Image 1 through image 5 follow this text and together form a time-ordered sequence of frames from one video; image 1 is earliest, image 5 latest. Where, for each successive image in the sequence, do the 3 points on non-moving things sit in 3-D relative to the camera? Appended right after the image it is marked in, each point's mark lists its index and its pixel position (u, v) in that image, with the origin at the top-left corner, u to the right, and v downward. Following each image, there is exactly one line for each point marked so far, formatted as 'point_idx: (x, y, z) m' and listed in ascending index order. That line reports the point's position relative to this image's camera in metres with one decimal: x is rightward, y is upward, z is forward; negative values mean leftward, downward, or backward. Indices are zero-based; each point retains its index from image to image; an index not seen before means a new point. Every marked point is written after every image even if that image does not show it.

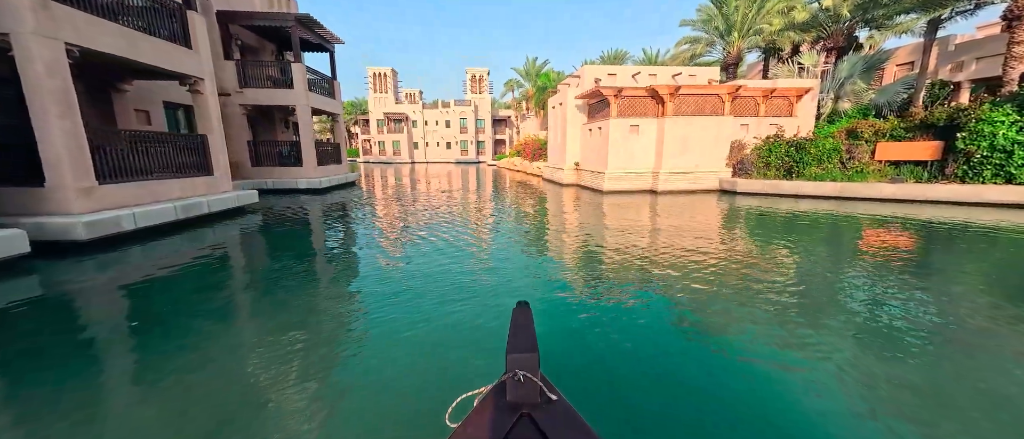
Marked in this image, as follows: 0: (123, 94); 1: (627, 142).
0: (-9.6, +3.1, +9.1) m
1: (+3.9, +2.6, +12.6) m
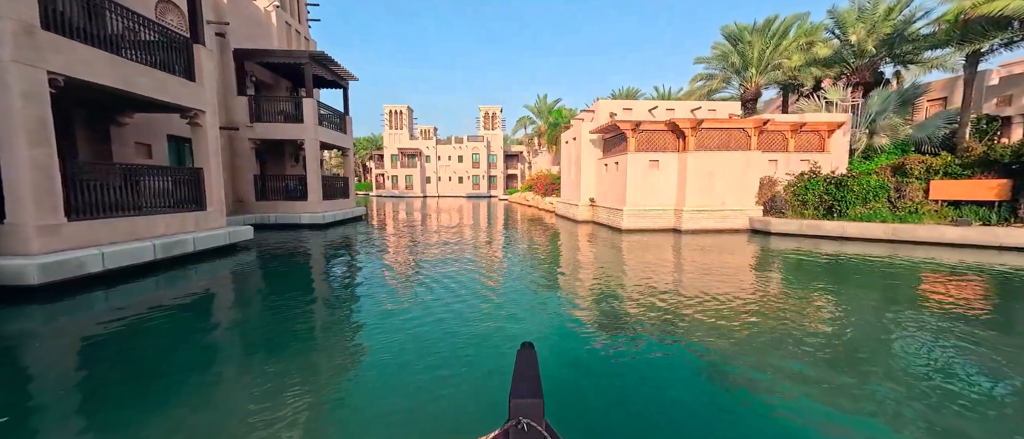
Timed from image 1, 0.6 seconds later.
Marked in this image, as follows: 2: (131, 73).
0: (-9.3, +2.2, +8.9) m
1: (+4.3, +1.3, +11.8) m
2: (-7.2, +2.8, +7.0) m
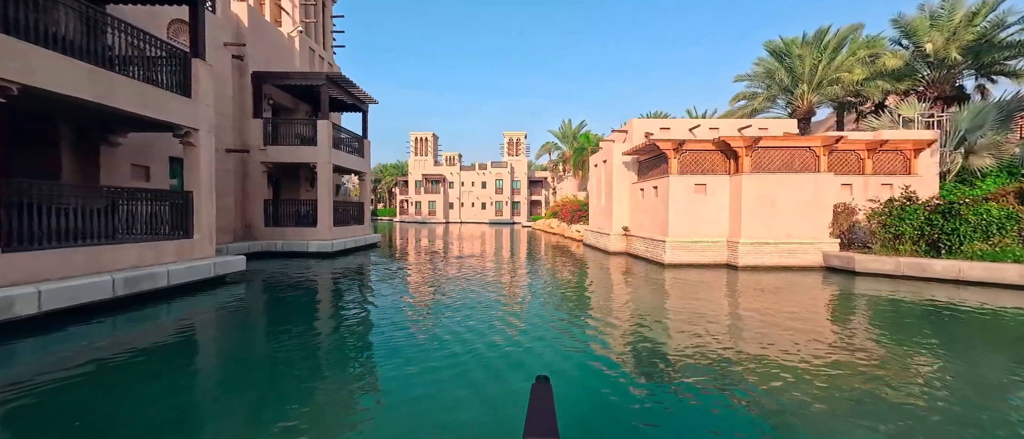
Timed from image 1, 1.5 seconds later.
0: (-8.8, +1.6, +8.2) m
1: (+5.0, +0.4, +10.3) m
2: (-6.7, +2.3, +6.3) m
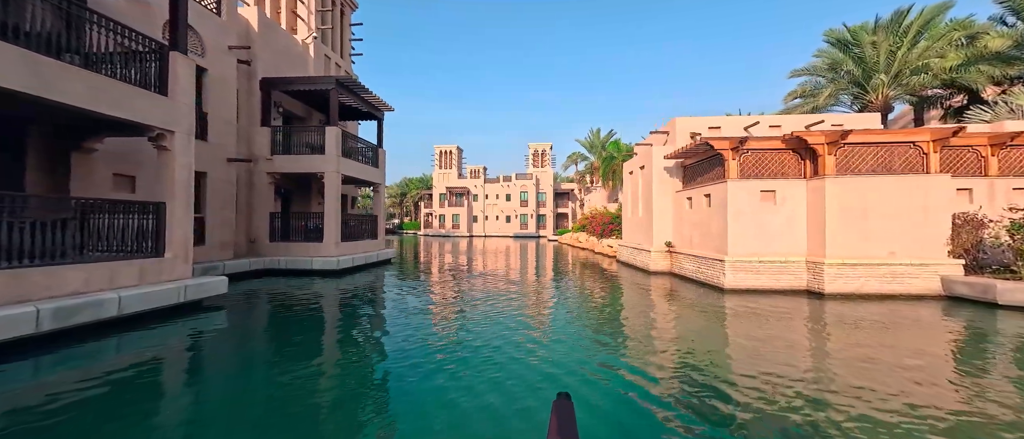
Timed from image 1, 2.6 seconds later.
0: (-8.3, +1.3, +7.4) m
1: (+5.5, +0.1, +8.4) m
2: (-6.4, +2.0, +5.4) m
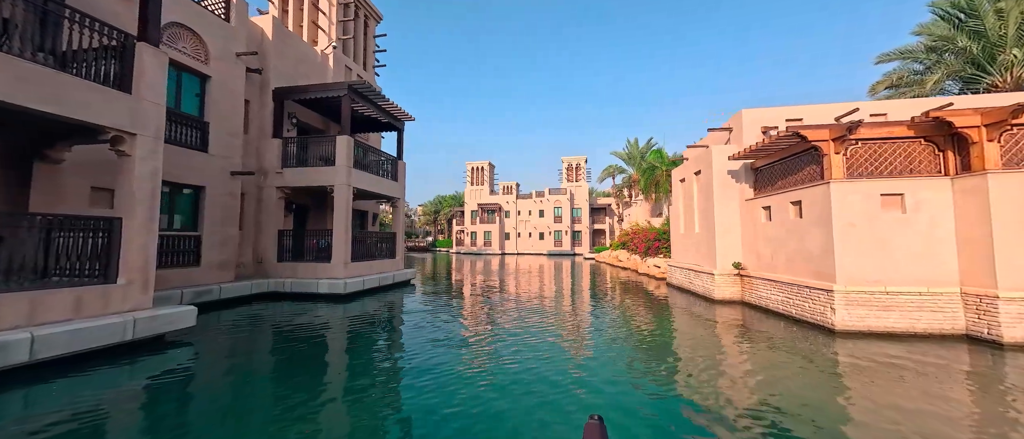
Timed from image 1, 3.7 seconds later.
0: (-7.9, +1.0, +6.5) m
1: (+6.0, -0.1, +6.2) m
2: (-6.2, +1.8, +4.4) m
